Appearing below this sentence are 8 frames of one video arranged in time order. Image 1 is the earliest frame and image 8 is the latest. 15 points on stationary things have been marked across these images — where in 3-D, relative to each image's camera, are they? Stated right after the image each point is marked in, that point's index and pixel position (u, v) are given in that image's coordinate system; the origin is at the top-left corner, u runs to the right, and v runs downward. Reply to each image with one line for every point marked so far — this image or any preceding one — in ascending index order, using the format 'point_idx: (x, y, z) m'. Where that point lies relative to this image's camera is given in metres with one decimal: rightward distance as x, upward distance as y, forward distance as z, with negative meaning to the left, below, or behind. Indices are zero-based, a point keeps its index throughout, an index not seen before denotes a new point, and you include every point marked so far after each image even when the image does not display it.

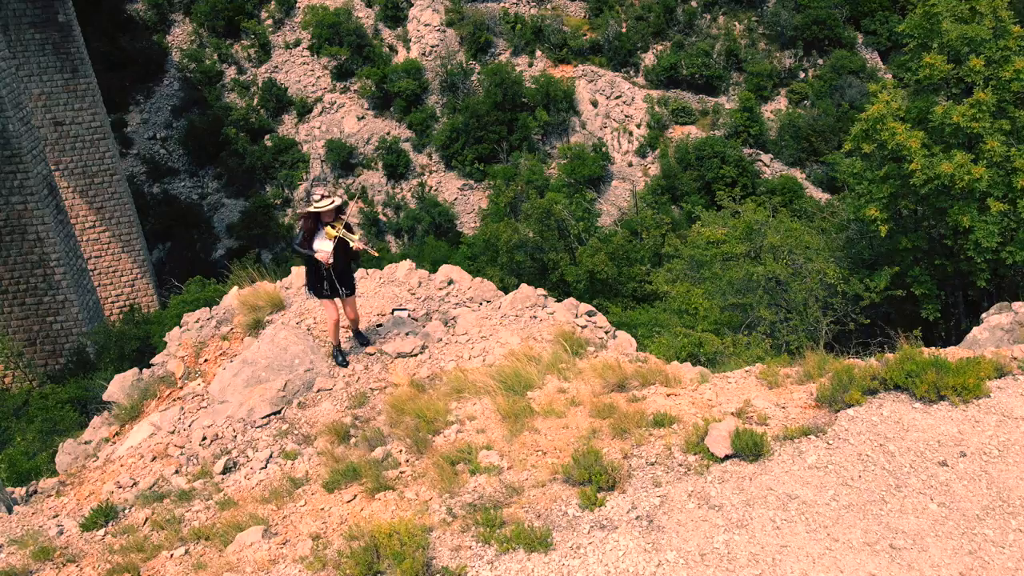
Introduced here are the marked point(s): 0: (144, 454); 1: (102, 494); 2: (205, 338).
0: (-3.2, -1.4, +6.3) m
1: (-3.2, -1.6, +5.7) m
2: (-3.6, -0.6, +8.4) m
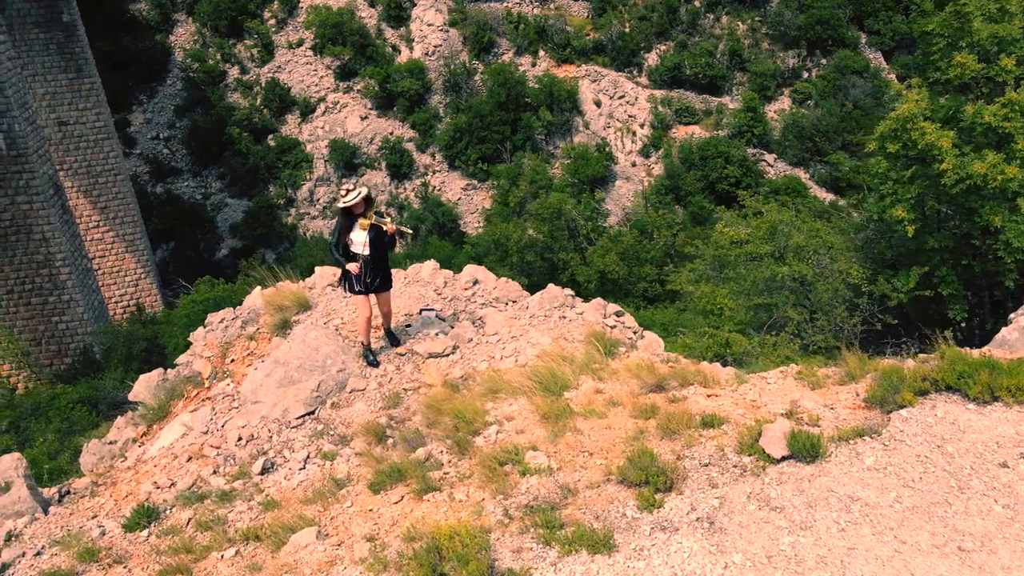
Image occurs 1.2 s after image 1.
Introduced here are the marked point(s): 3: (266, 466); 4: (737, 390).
0: (-2.9, -1.4, +6.3) m
1: (-2.9, -1.6, +5.7) m
2: (-3.3, -0.6, +8.4) m
3: (-1.9, -1.4, +5.7) m
4: (+1.8, -0.8, +5.6) m
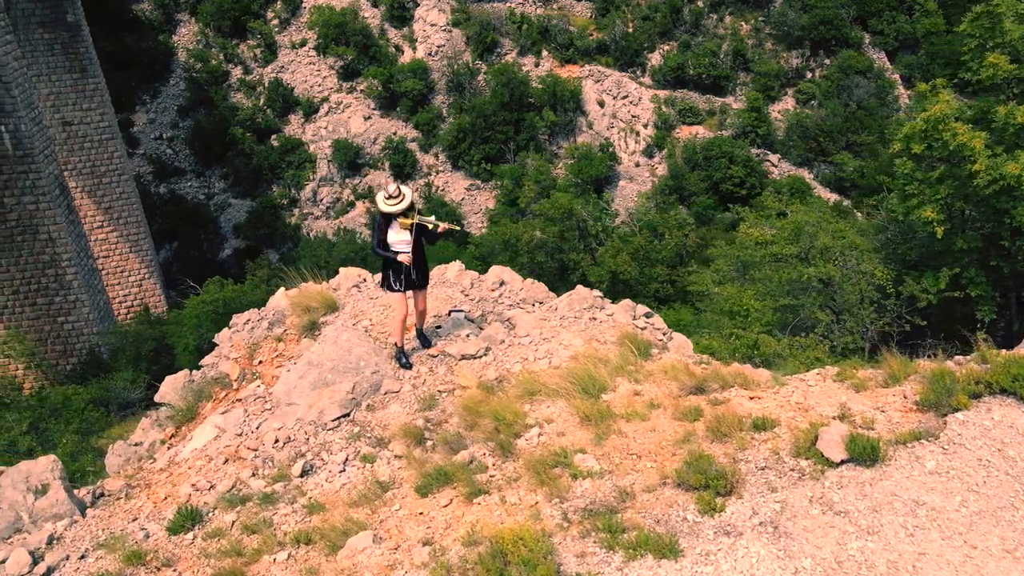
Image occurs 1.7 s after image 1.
0: (-2.6, -1.5, +6.3) m
1: (-2.6, -1.6, +5.7) m
2: (-2.9, -0.6, +8.4) m
3: (-1.6, -1.4, +5.7) m
4: (+2.1, -0.8, +5.6) m
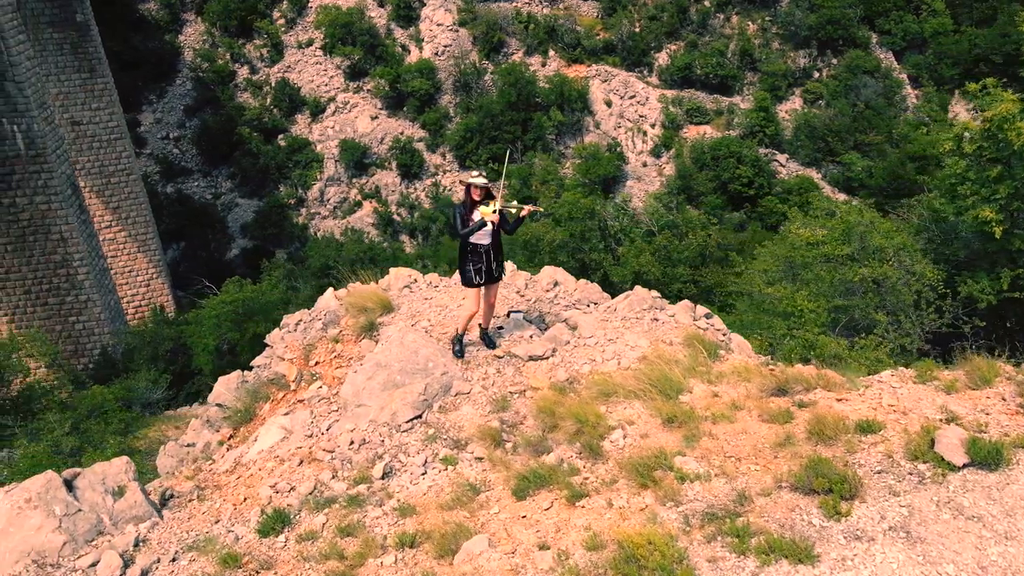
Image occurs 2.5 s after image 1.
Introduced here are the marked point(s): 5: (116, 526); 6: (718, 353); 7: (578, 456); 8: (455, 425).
0: (-1.9, -1.5, +6.2) m
1: (-2.0, -1.7, +5.7) m
2: (-2.3, -0.6, +8.3) m
3: (-1.0, -1.4, +5.7) m
4: (+2.7, -0.8, +5.5) m
5: (-3.0, -1.8, +5.5) m
6: (+2.0, -0.6, +7.0) m
7: (+0.5, -1.3, +5.4) m
8: (-0.5, -1.2, +6.2) m
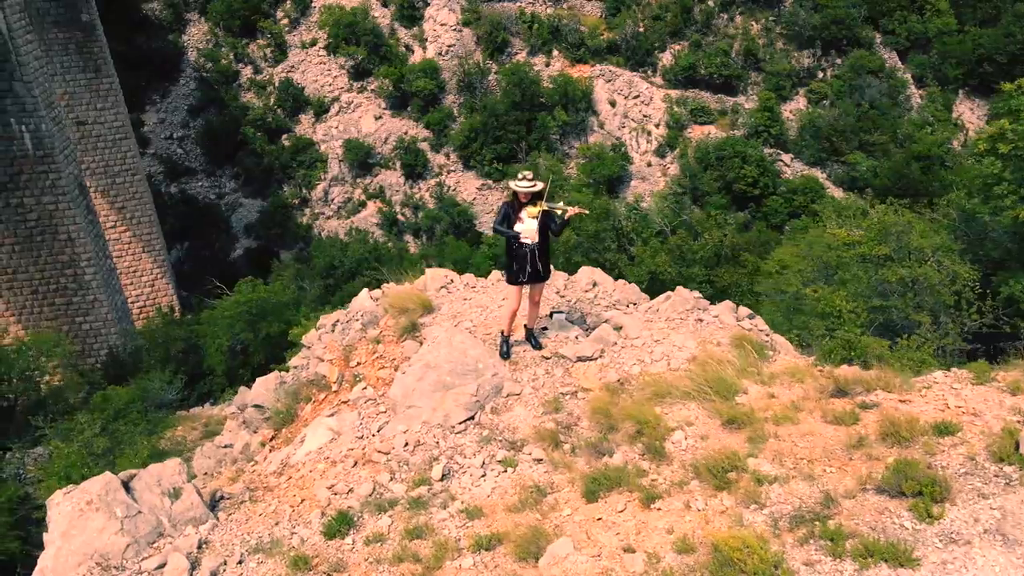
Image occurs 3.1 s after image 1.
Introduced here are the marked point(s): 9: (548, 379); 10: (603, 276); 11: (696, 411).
0: (-1.5, -1.5, +6.2) m
1: (-1.5, -1.7, +5.6) m
2: (-1.8, -0.6, +8.3) m
3: (-0.5, -1.4, +5.6) m
4: (+3.2, -0.8, +5.5) m
5: (-2.6, -1.8, +5.5) m
6: (+2.5, -0.6, +7.0) m
7: (+1.0, -1.3, +5.4) m
8: (0.0, -1.2, +6.2) m
9: (+0.3, -0.8, +6.7) m
10: (+1.1, +0.1, +8.6) m
11: (+1.5, -1.0, +5.9) m
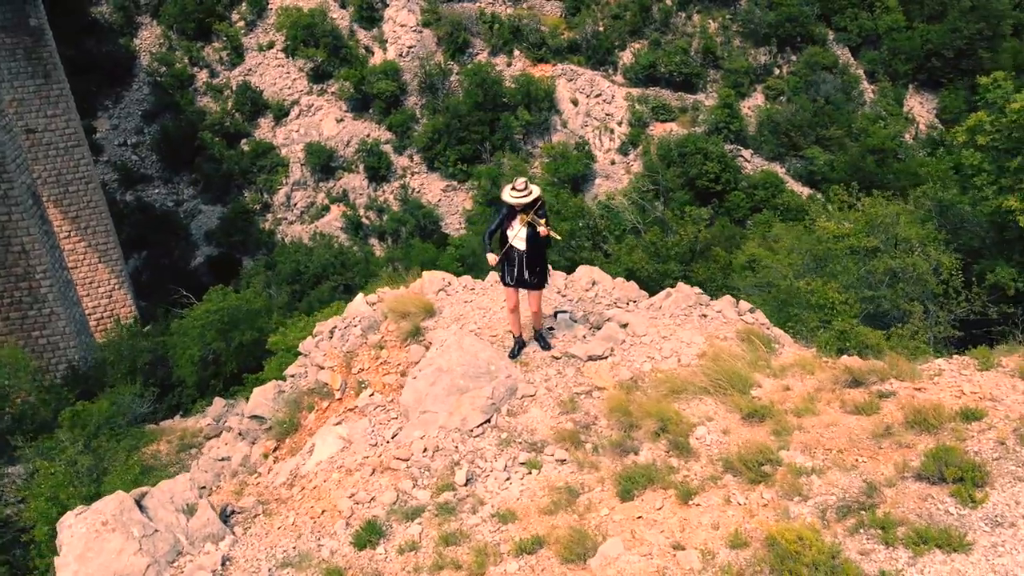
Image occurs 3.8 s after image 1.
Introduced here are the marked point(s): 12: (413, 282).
0: (-1.3, -1.5, +6.1) m
1: (-1.3, -1.7, +5.5) m
2: (-1.8, -0.7, +8.2) m
3: (-0.3, -1.5, +5.6) m
4: (+3.4, -0.7, +5.6) m
5: (-2.3, -1.9, +5.3) m
6: (+2.6, -0.6, +7.1) m
7: (+1.2, -1.2, +5.4) m
8: (+0.1, -1.2, +6.1) m
9: (+0.5, -0.8, +6.7) m
10: (+1.1, +0.2, +8.6) m
11: (+1.7, -1.0, +6.0) m
12: (-1.2, +0.1, +8.9) m
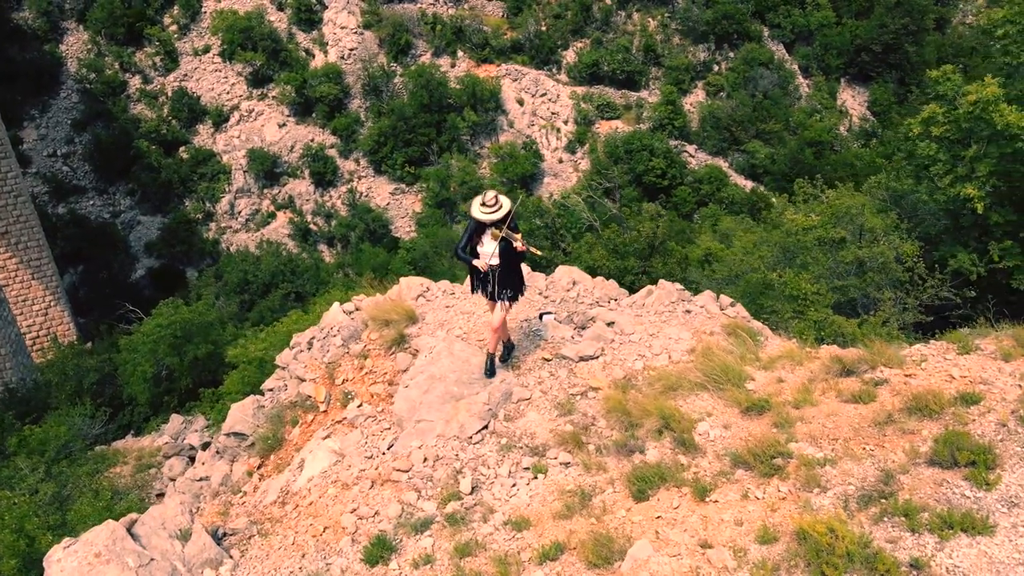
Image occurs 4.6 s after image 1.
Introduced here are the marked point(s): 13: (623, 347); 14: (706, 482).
0: (-1.3, -1.6, +5.9) m
1: (-1.2, -1.8, +5.4) m
2: (-2.0, -0.8, +8.0) m
3: (-0.3, -1.5, +5.5) m
4: (+3.4, -0.6, +5.8) m
5: (-2.3, -2.0, +5.1) m
6: (+2.5, -0.5, +7.2) m
7: (+1.2, -1.2, +5.4) m
8: (+0.1, -1.2, +6.1) m
9: (+0.4, -0.9, +6.6) m
10: (+0.9, +0.2, +8.6) m
11: (+1.6, -0.9, +6.0) m
12: (-1.4, 0.0, +8.7) m
13: (+1.1, -0.6, +7.1) m
14: (+1.3, -1.3, +4.7) m
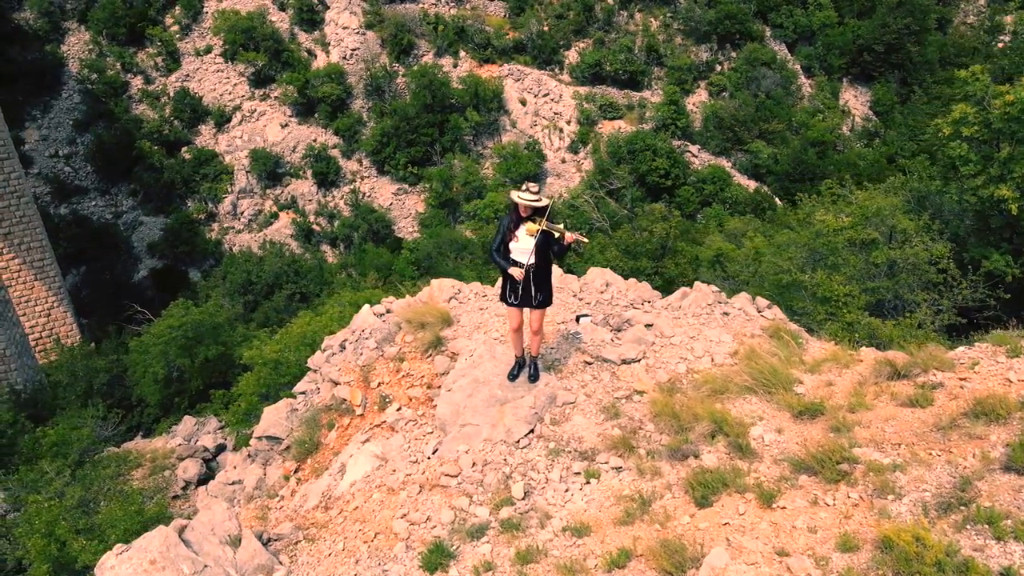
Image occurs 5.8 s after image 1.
0: (-0.9, -1.6, +5.9) m
1: (-0.8, -1.8, +5.3) m
2: (-1.6, -0.8, +7.9) m
3: (+0.1, -1.5, +5.4) m
4: (+3.8, -0.7, +5.8) m
5: (-1.9, -2.0, +5.1) m
6: (+2.8, -0.5, +7.1) m
7: (+1.6, -1.3, +5.4) m
8: (+0.5, -1.2, +6.0) m
9: (+0.8, -0.9, +6.6) m
10: (+1.3, +0.1, +8.5) m
11: (+2.0, -1.0, +6.0) m
12: (-1.1, 0.0, +8.7) m
13: (+1.5, -0.6, +7.1) m
14: (+1.7, -1.3, +4.7) m
